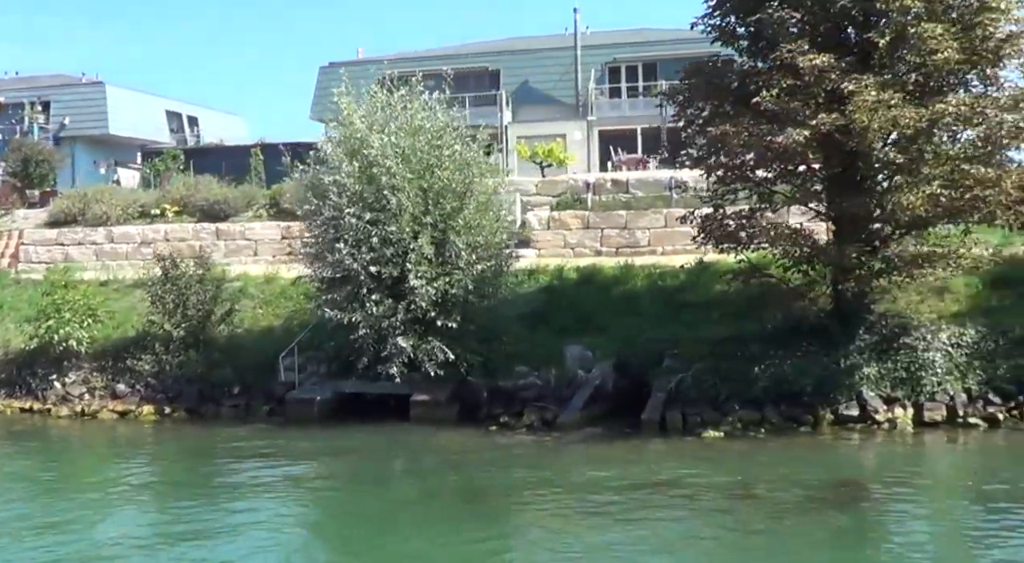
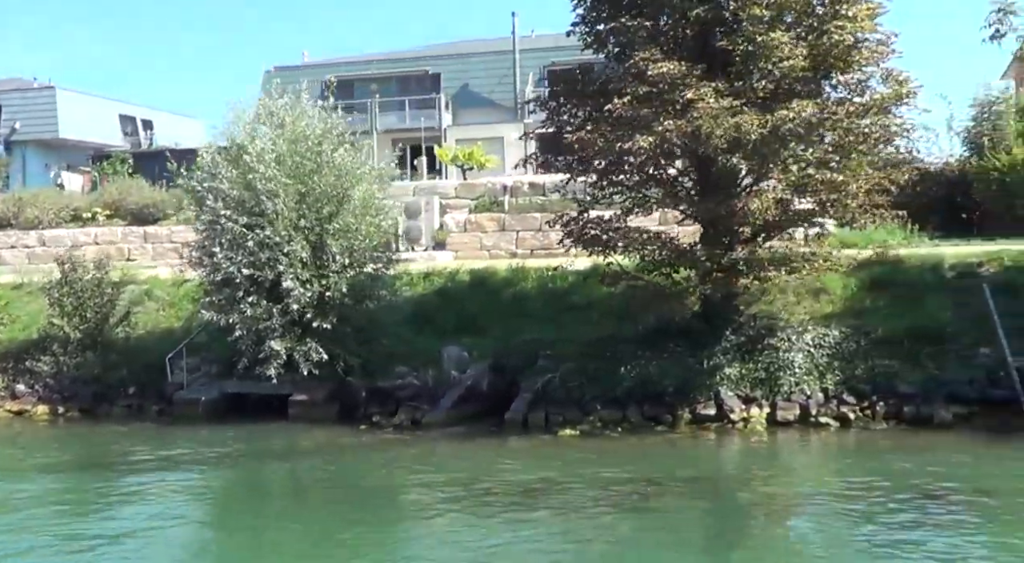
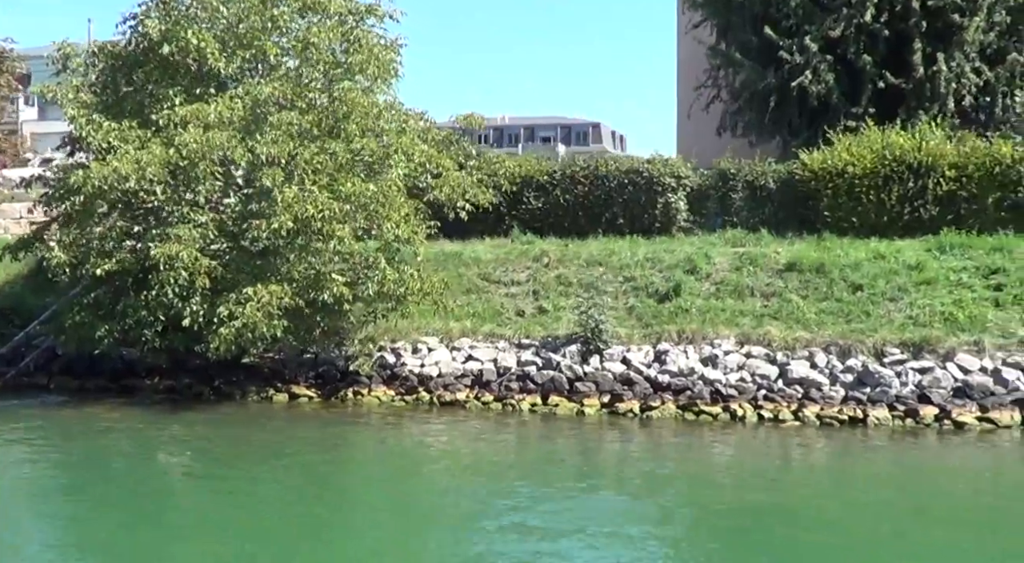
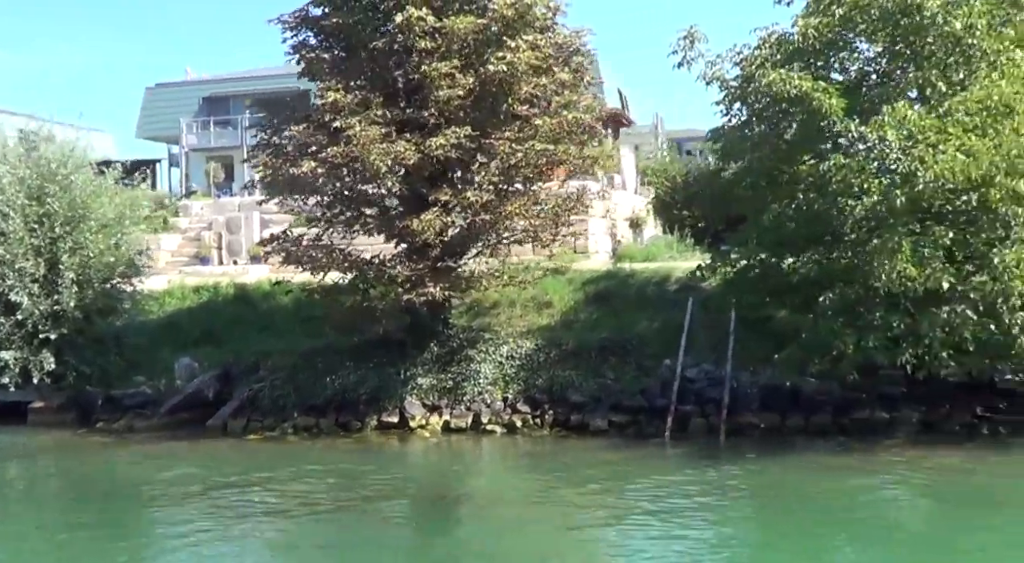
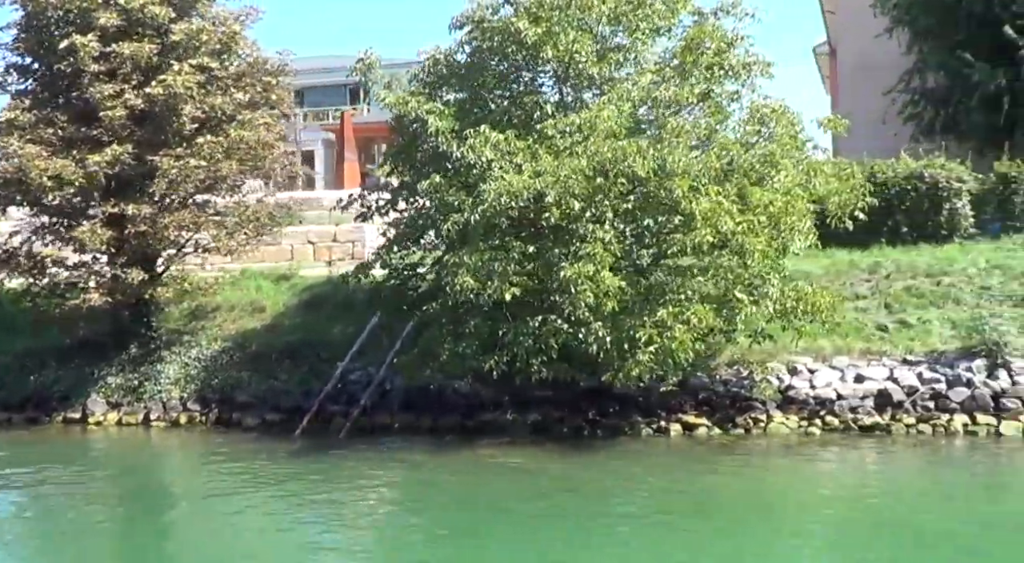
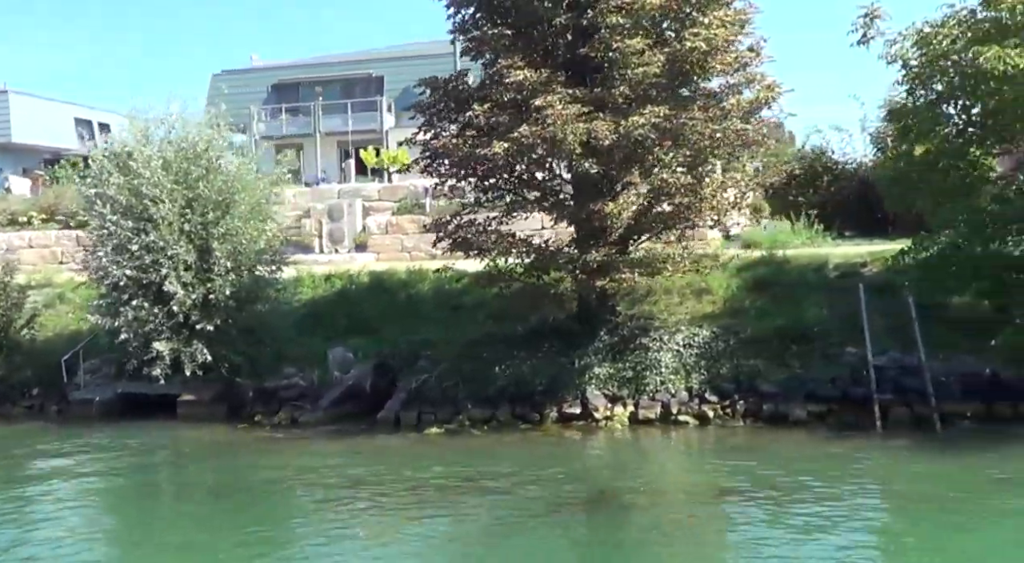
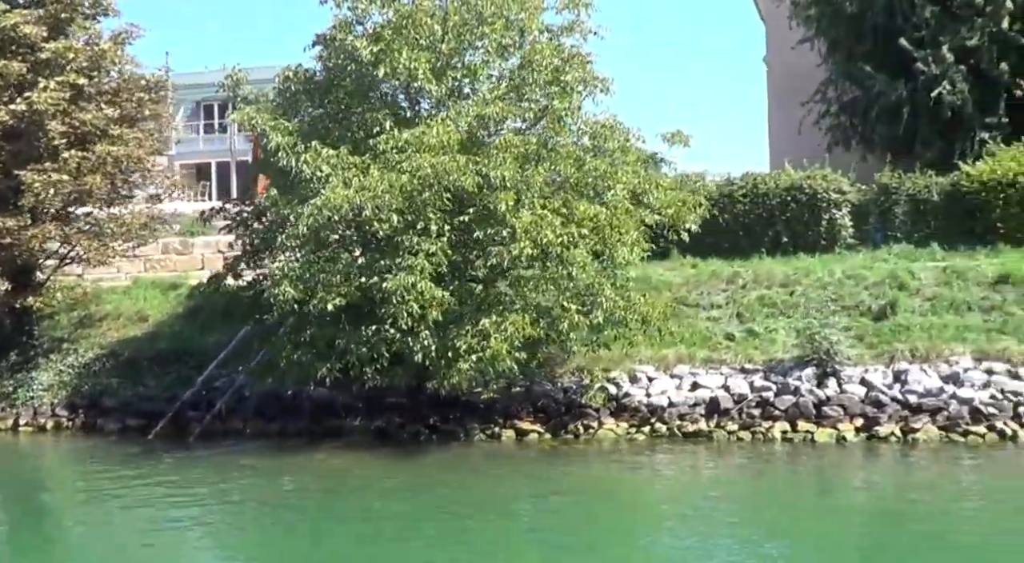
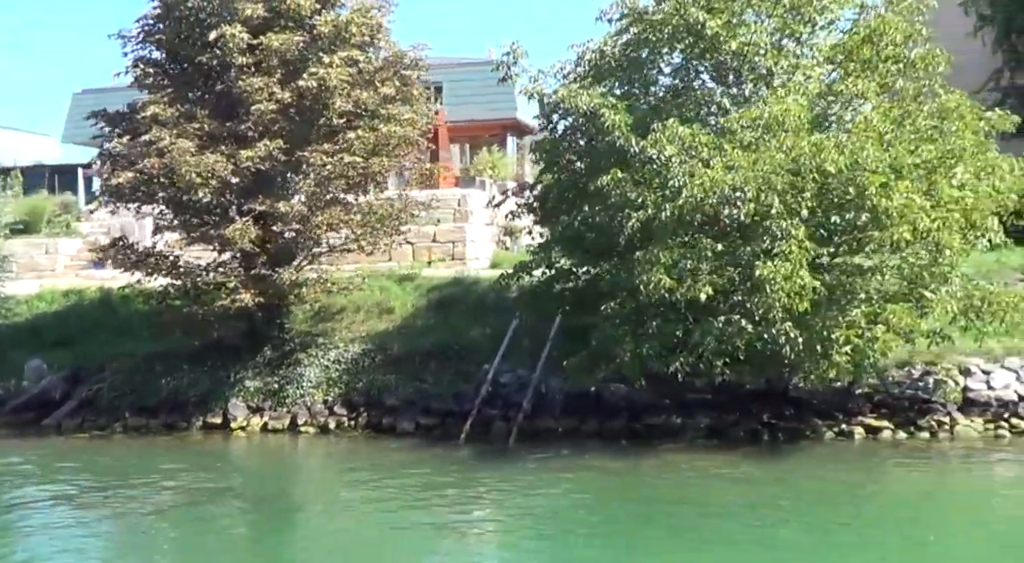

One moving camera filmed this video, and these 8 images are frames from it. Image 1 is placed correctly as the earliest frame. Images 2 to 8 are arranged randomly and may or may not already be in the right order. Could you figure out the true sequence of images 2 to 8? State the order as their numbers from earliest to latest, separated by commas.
2, 6, 4, 8, 5, 7, 3
